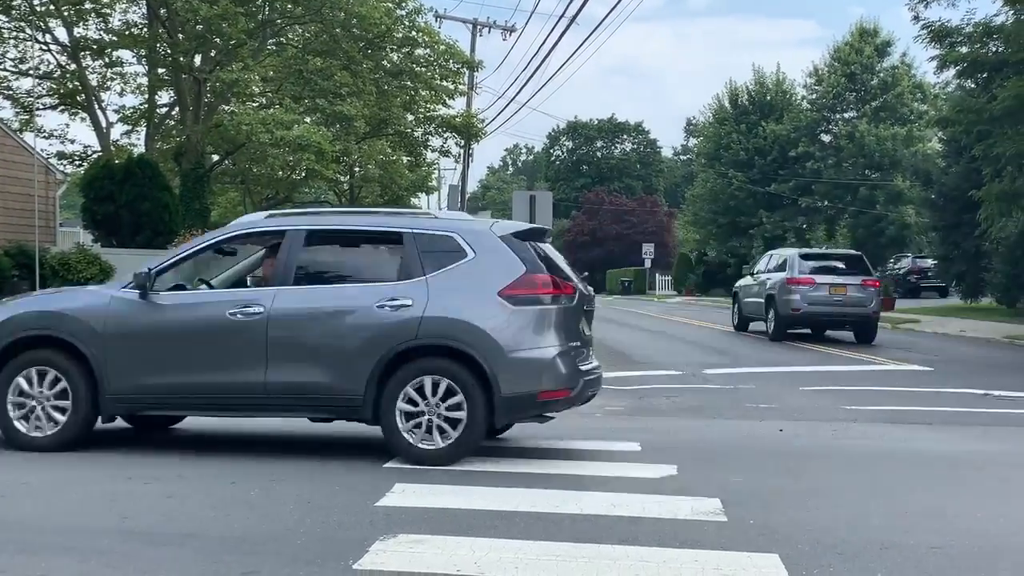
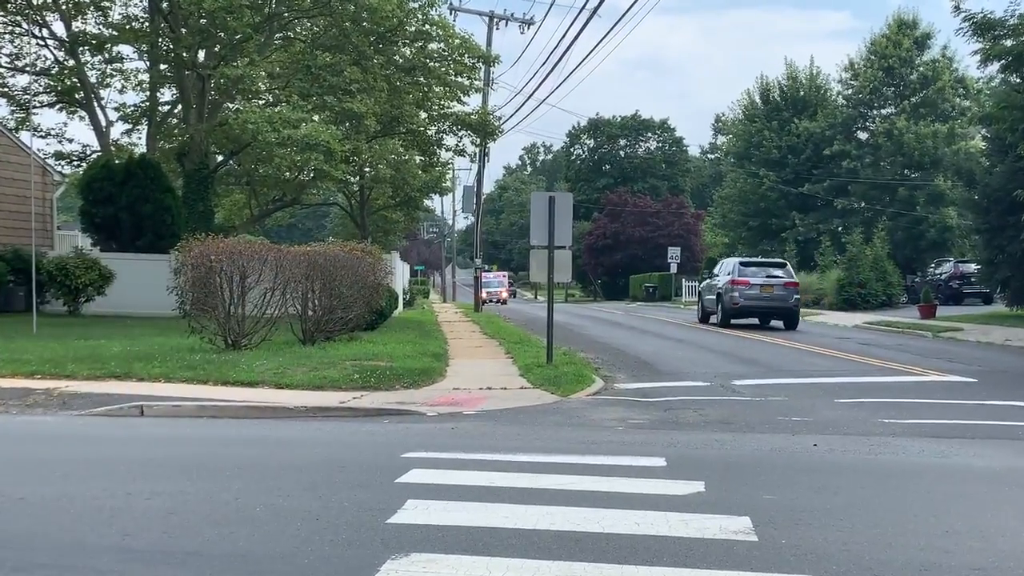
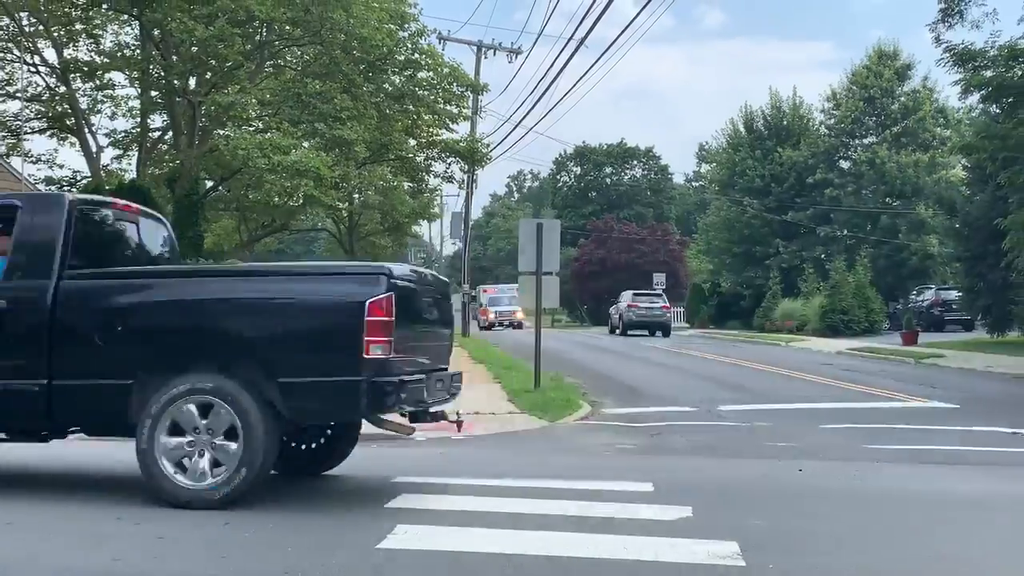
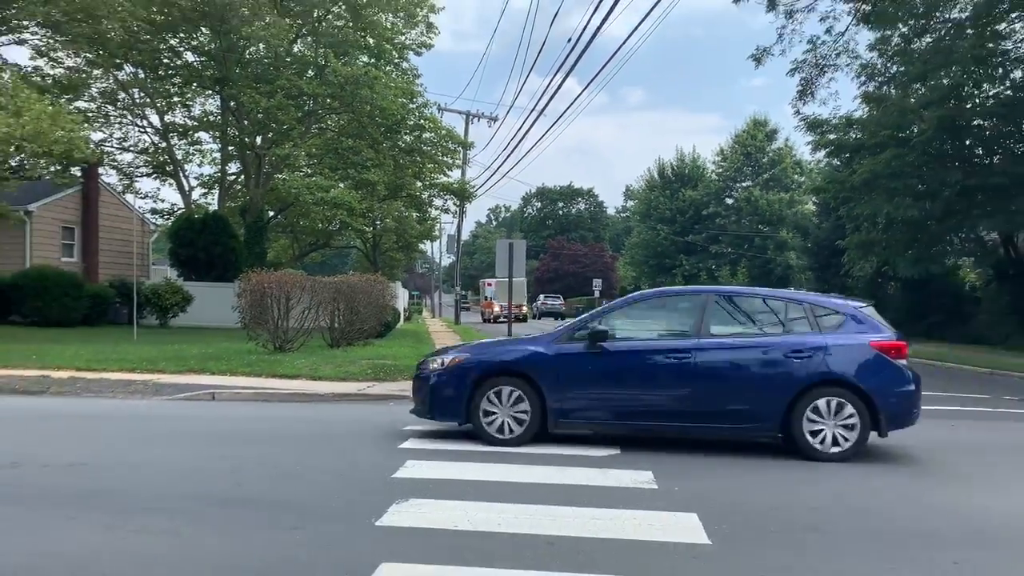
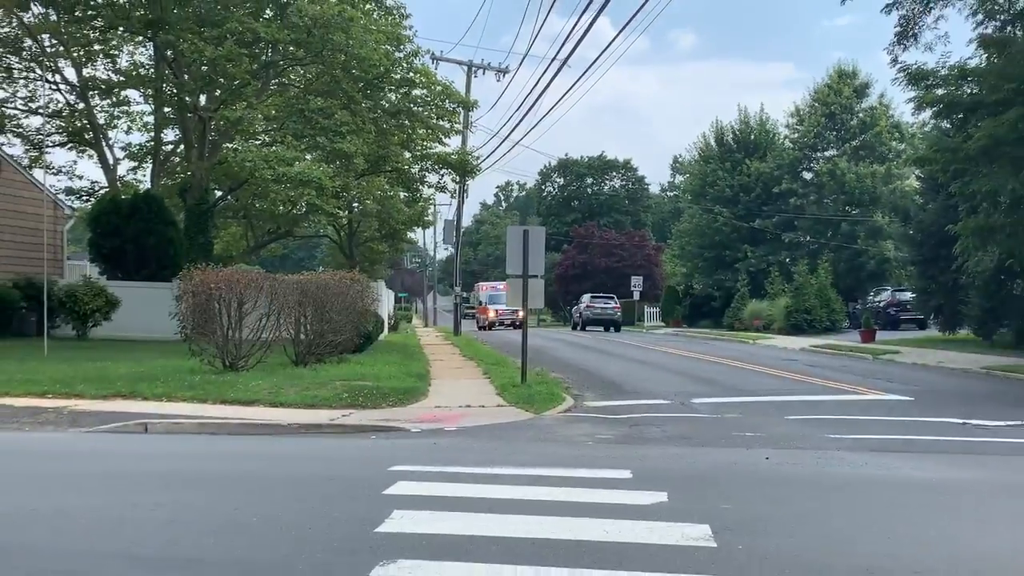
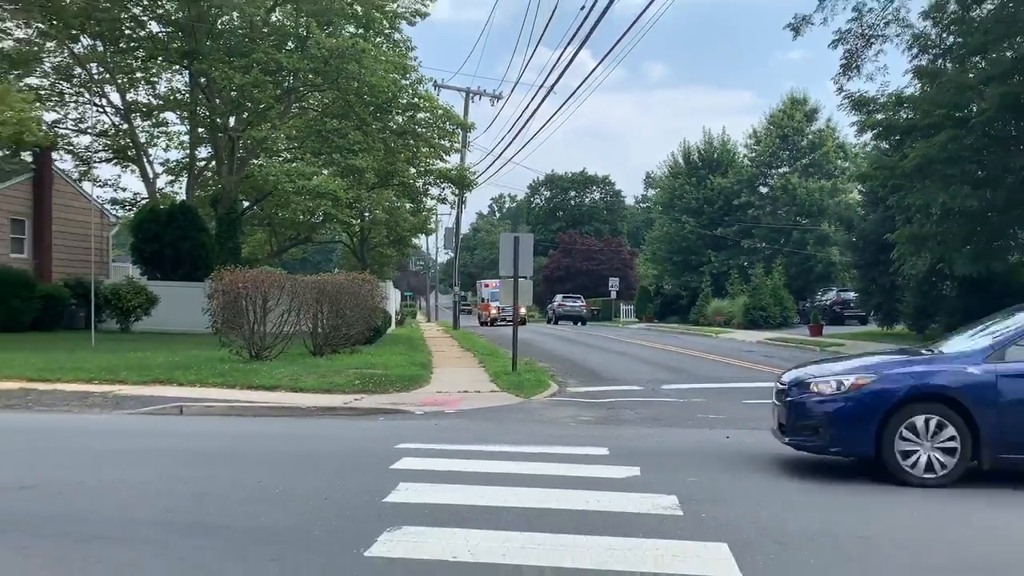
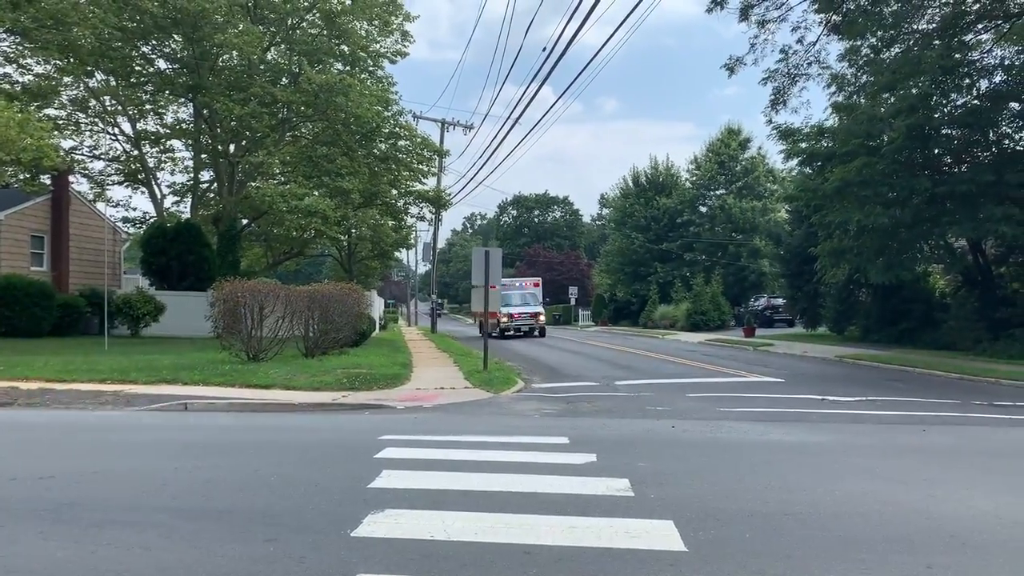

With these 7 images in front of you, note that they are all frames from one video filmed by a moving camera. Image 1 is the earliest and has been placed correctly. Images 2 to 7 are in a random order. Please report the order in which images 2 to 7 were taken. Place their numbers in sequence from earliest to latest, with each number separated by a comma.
2, 3, 5, 6, 4, 7
